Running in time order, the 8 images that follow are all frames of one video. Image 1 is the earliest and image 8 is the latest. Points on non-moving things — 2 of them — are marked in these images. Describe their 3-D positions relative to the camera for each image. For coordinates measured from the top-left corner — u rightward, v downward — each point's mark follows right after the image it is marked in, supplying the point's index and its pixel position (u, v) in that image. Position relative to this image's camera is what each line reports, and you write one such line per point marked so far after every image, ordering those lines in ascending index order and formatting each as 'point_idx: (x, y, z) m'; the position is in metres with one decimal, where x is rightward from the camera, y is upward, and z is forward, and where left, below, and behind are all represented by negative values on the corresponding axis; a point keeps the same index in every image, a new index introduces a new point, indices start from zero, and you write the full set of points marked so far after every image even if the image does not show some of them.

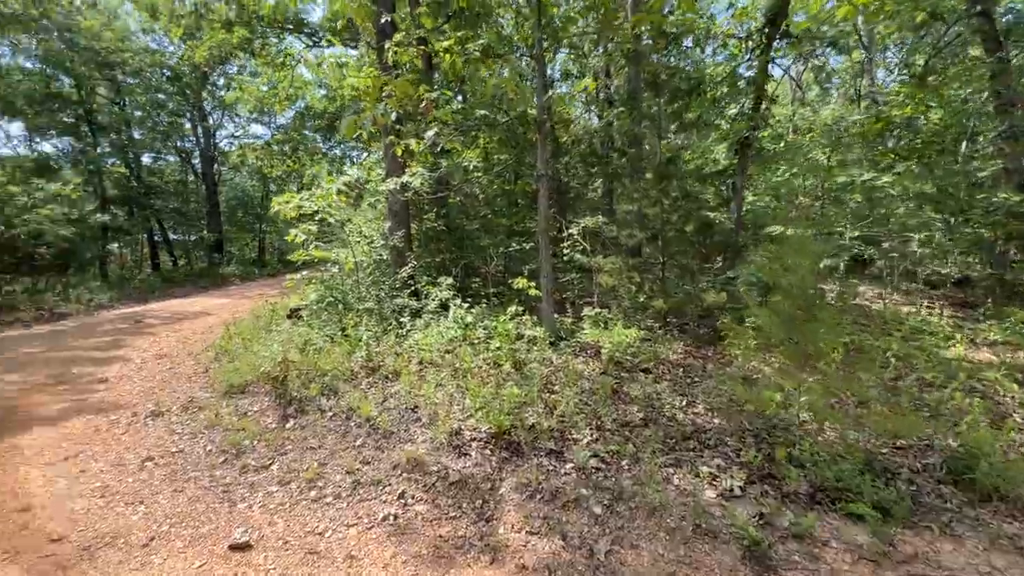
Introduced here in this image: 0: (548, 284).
0: (+0.4, +0.1, +5.7) m
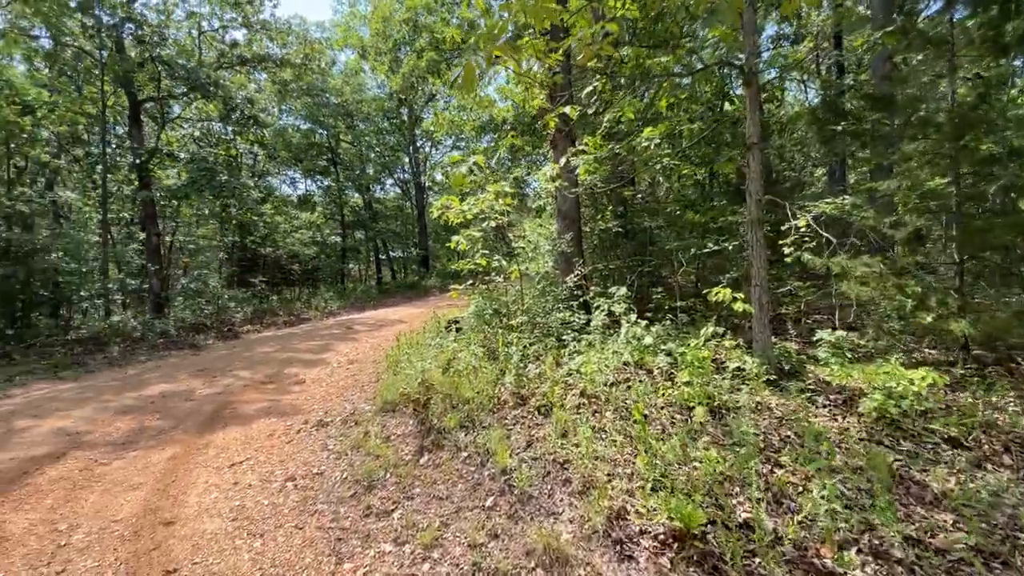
0: (+2.2, -0.1, +4.1) m
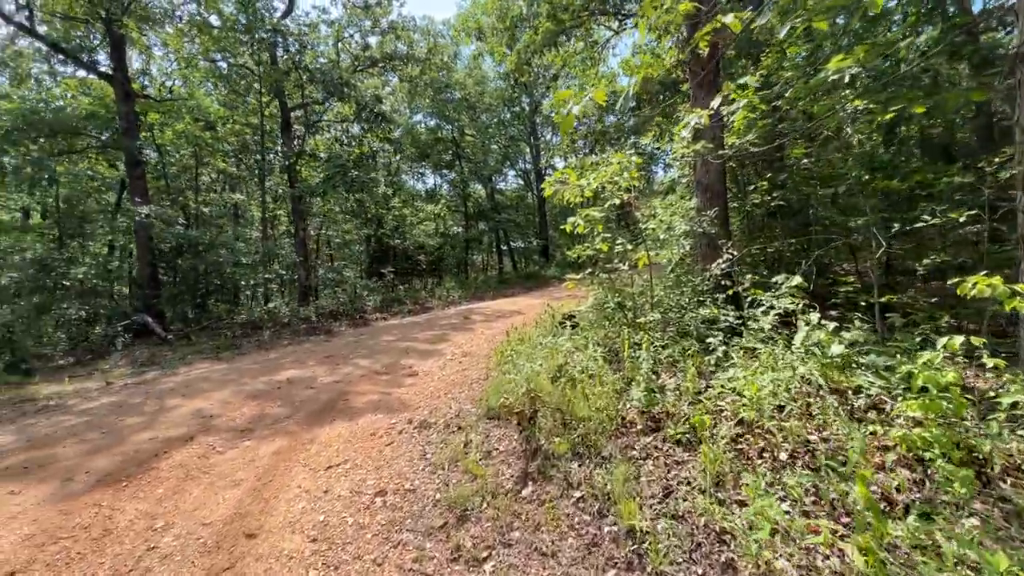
0: (+3.0, 0.0, +2.6) m
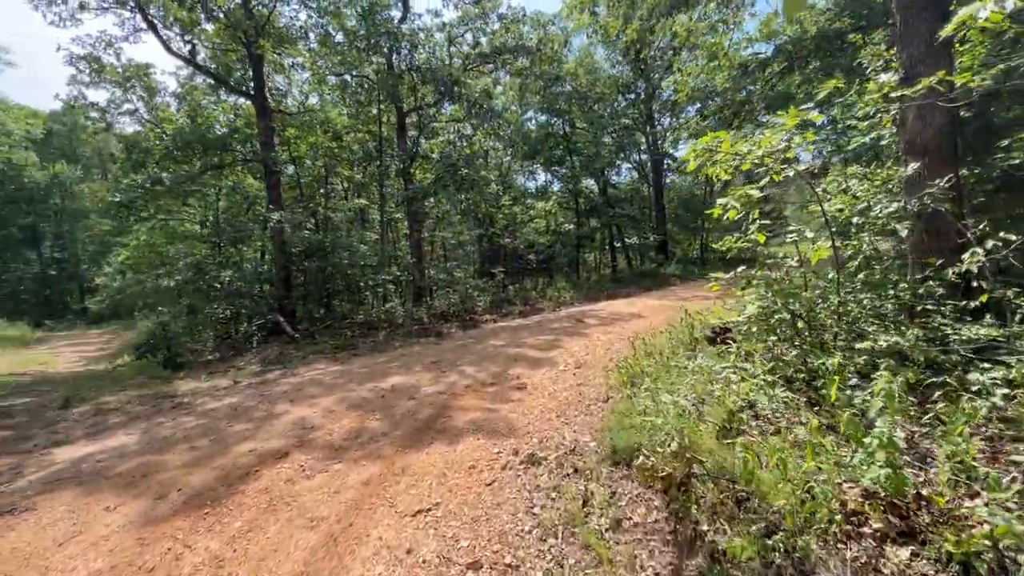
0: (+3.4, 0.0, +0.9) m
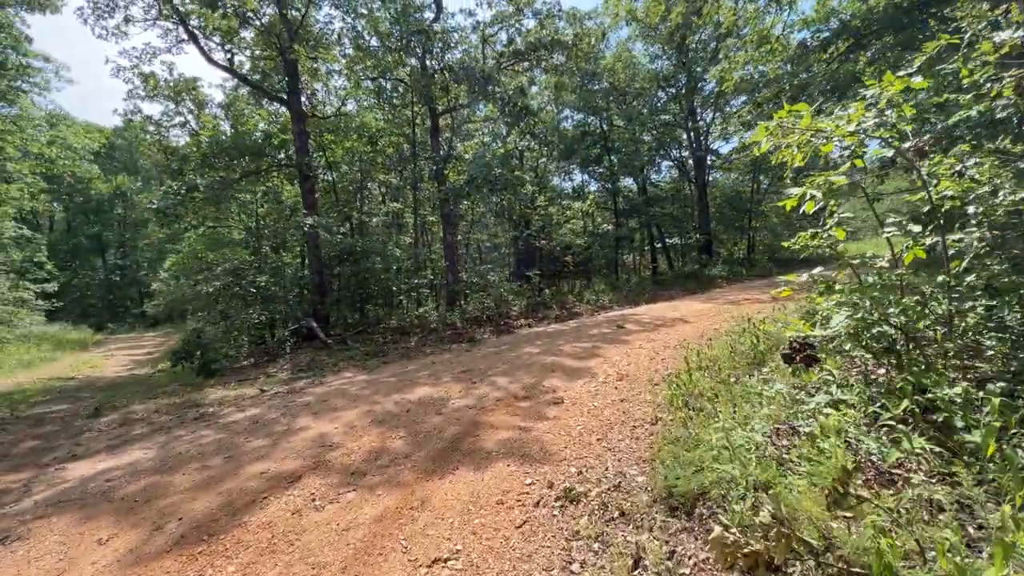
0: (+3.4, 0.0, +0.1) m
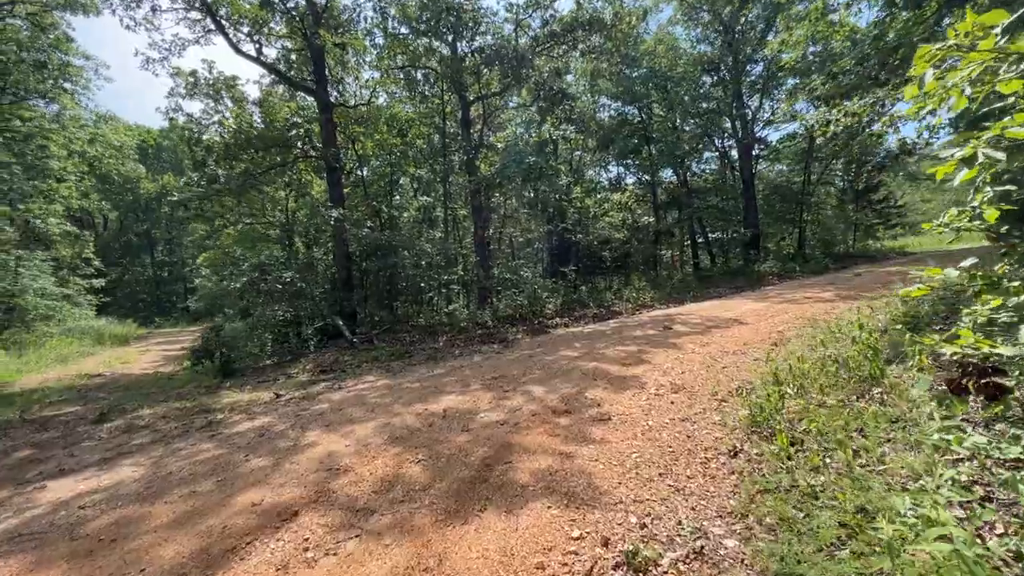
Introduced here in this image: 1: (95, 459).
0: (+3.4, -0.1, -0.9) m
1: (-4.0, -1.6, +4.5) m
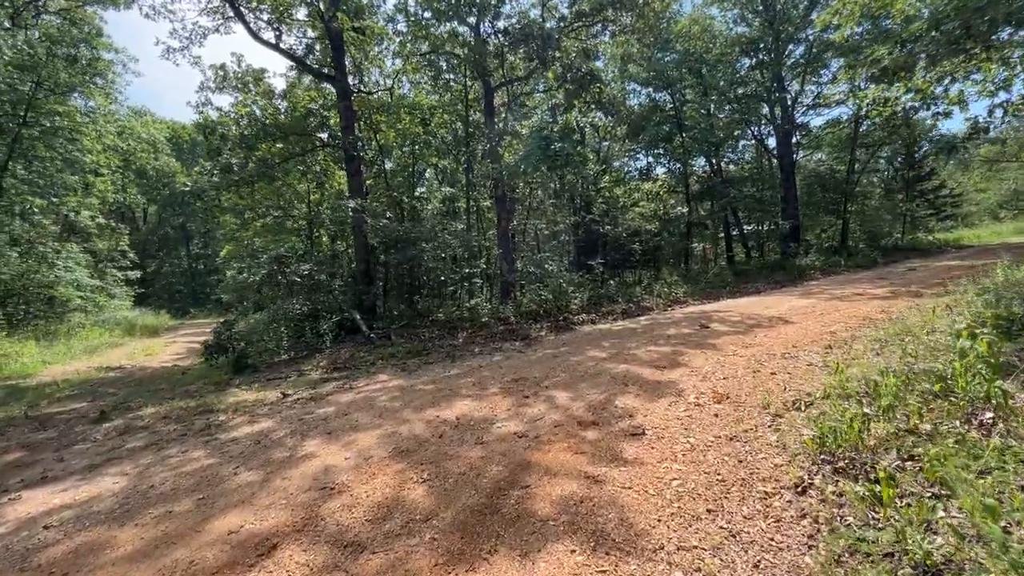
0: (+3.3, -0.1, -1.6) m
1: (-3.8, -1.6, +4.1) m
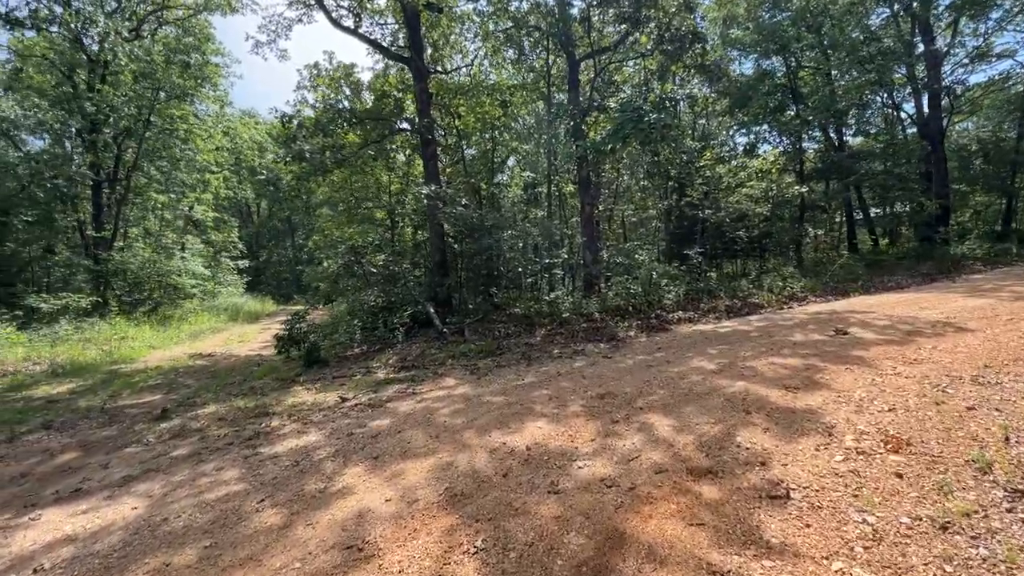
0: (+2.8, -0.3, -3.2) m
1: (-3.2, -1.5, +3.8) m
